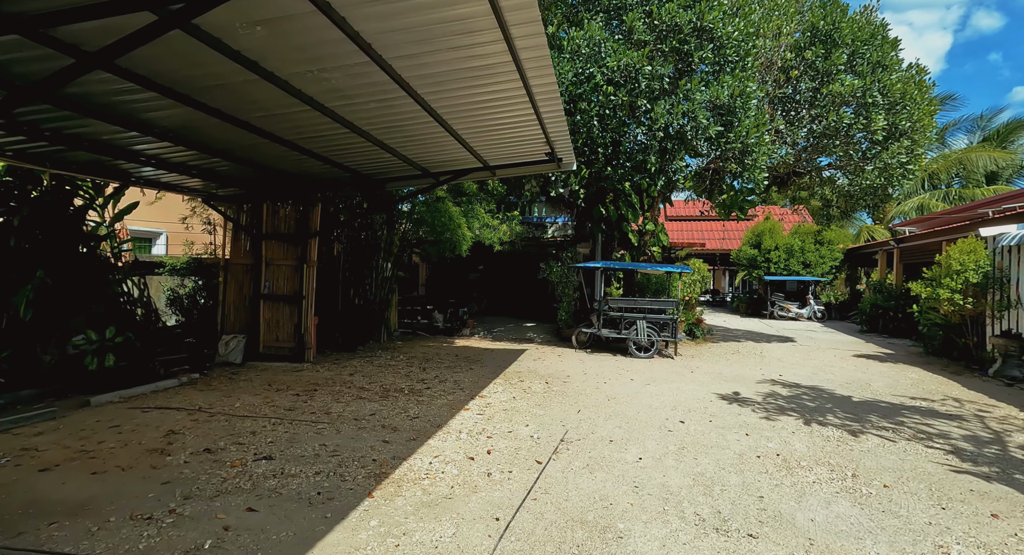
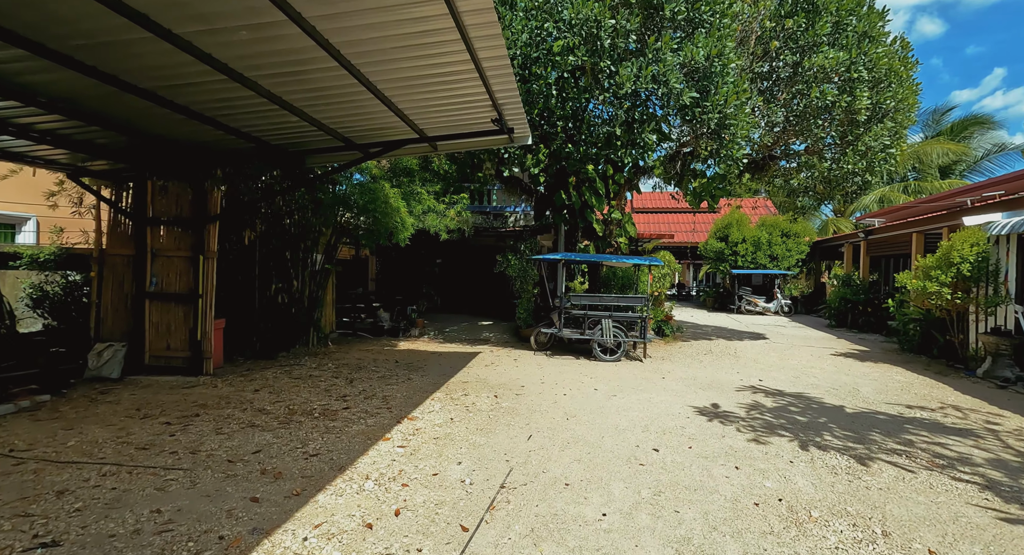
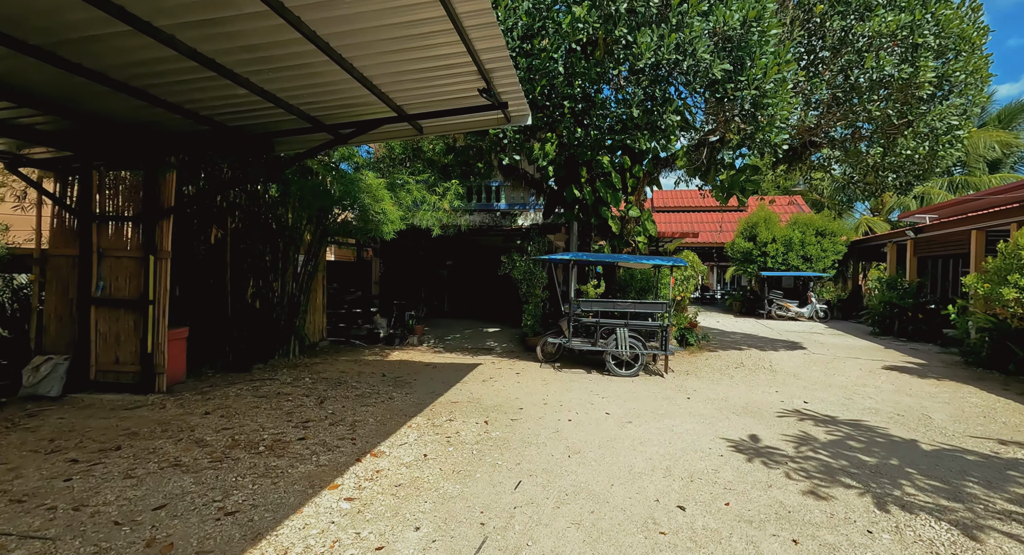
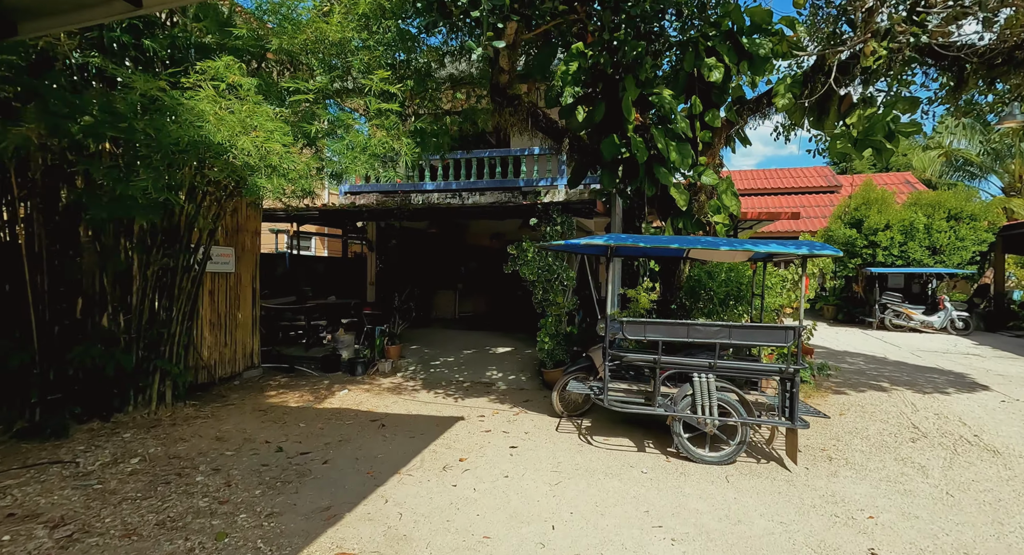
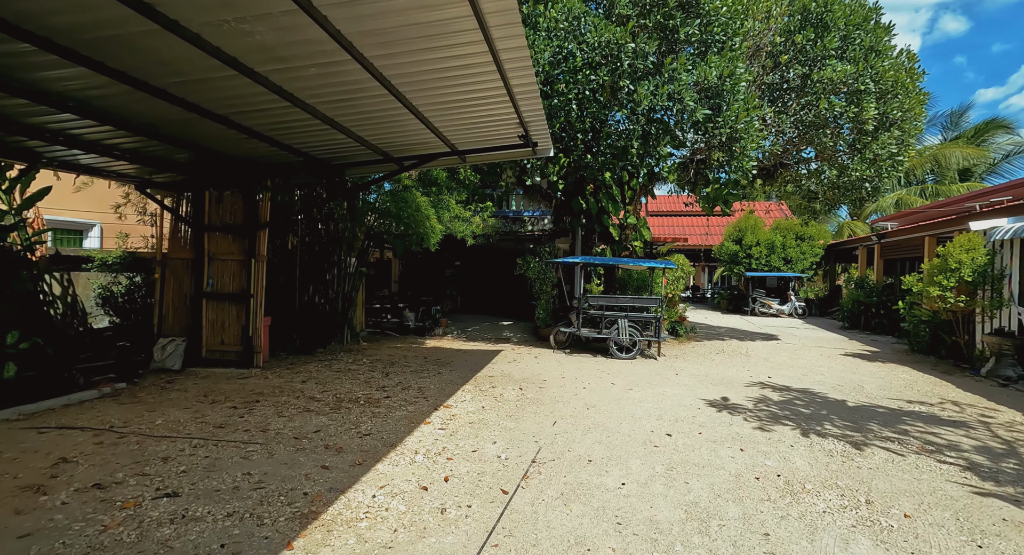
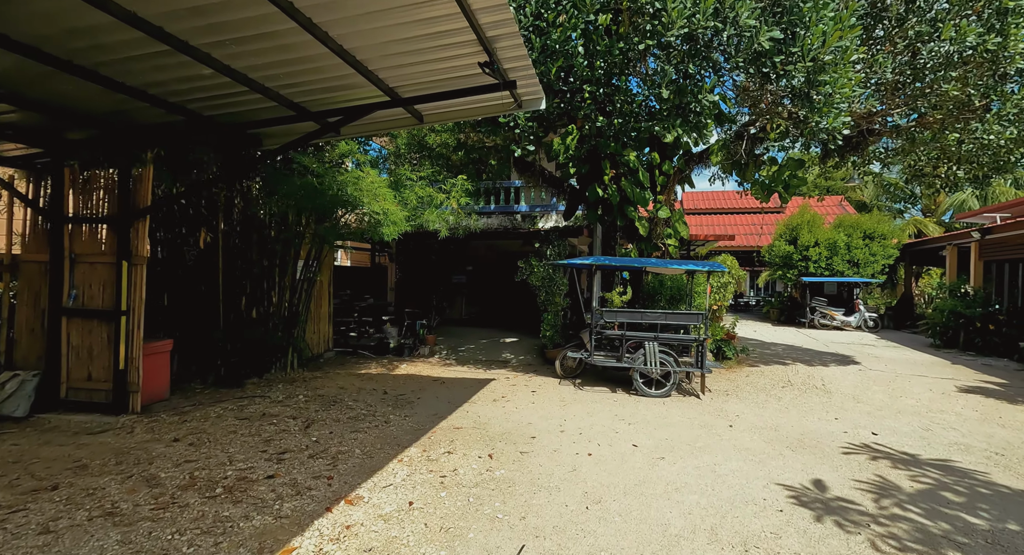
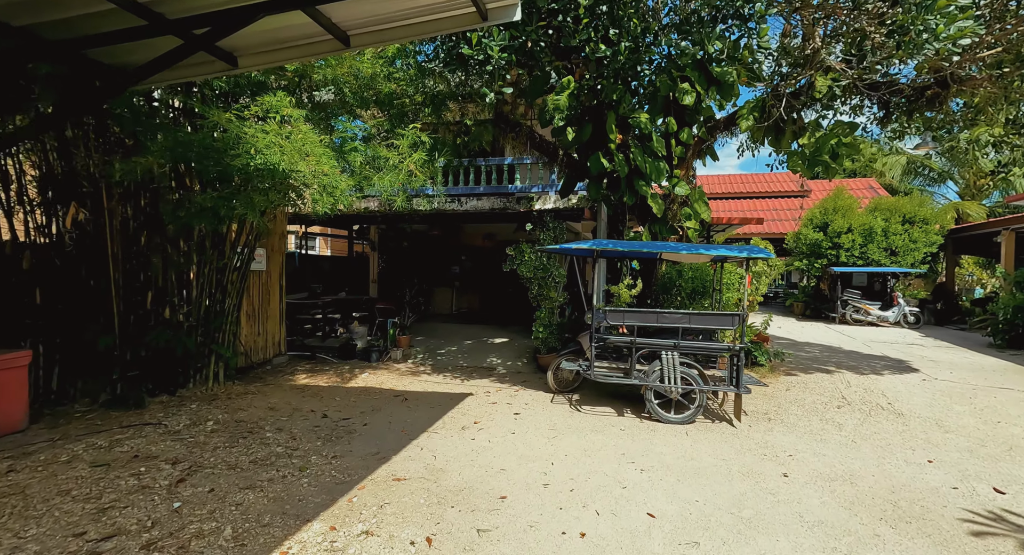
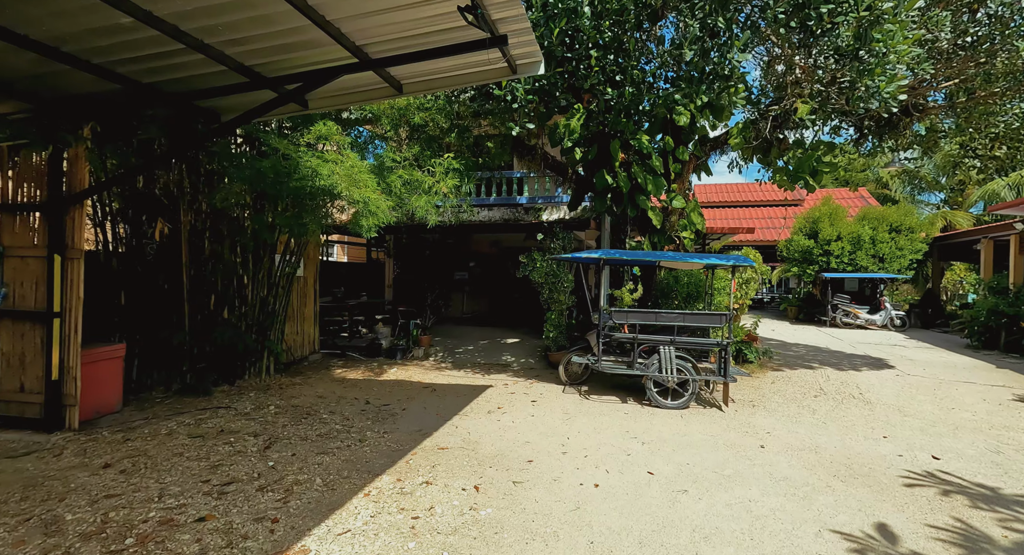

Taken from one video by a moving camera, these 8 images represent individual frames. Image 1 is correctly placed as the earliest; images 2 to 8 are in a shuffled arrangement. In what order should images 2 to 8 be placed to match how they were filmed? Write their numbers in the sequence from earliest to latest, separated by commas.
5, 2, 3, 6, 8, 7, 4
